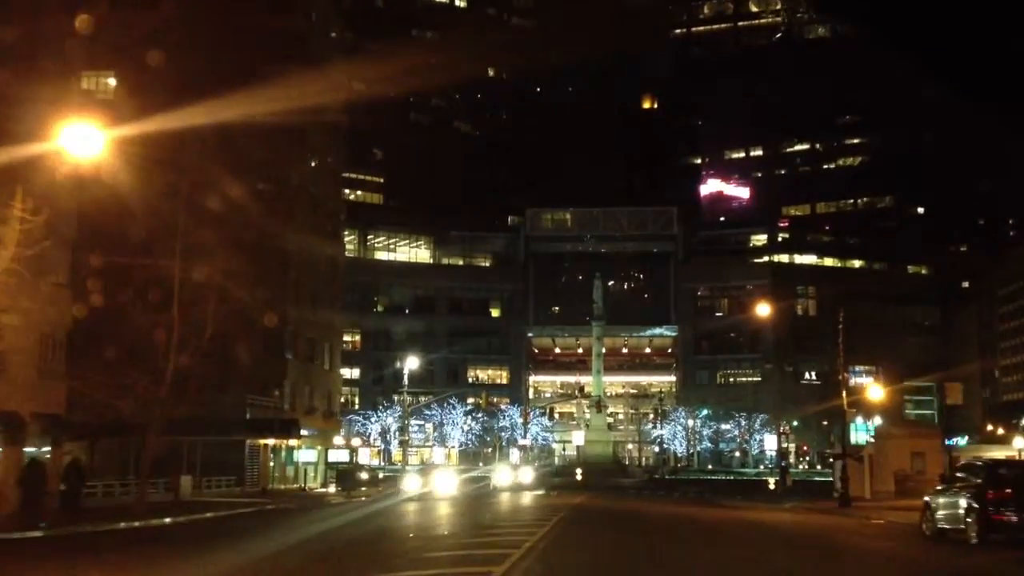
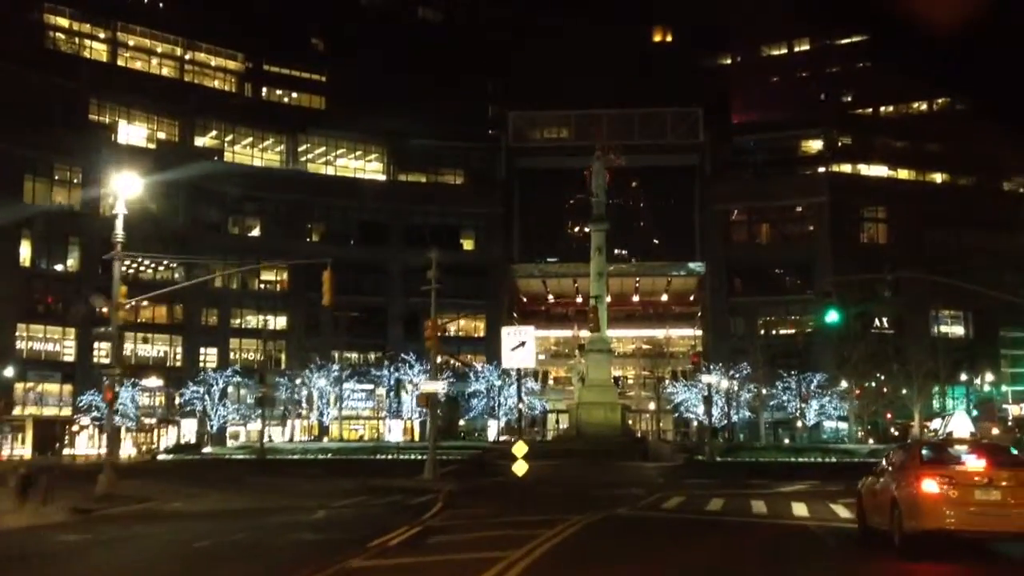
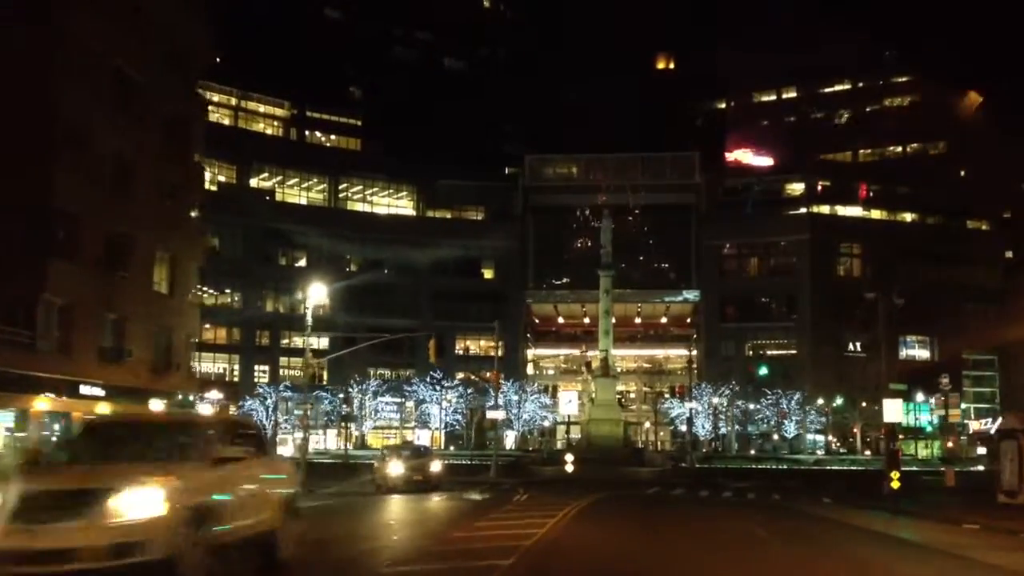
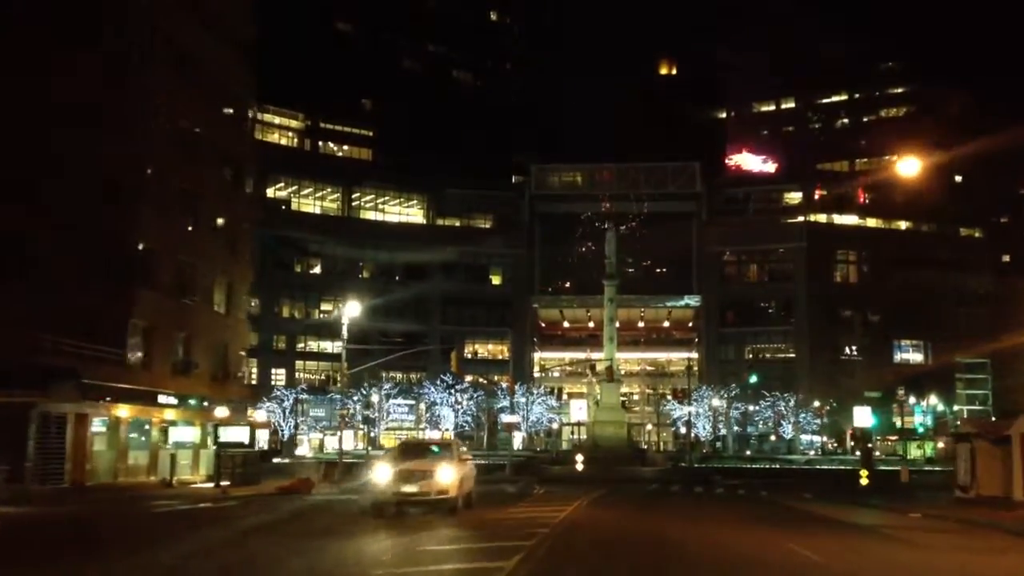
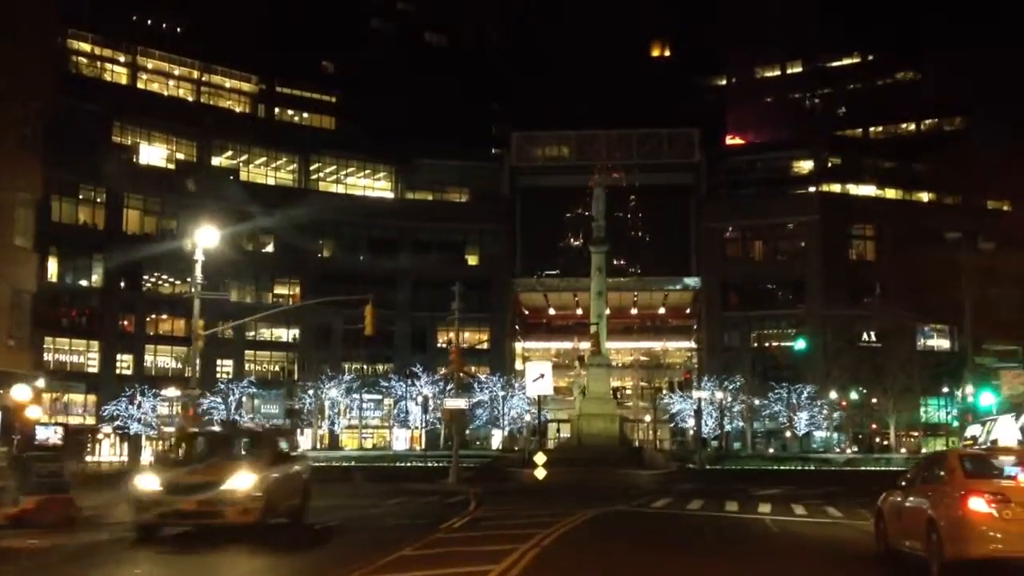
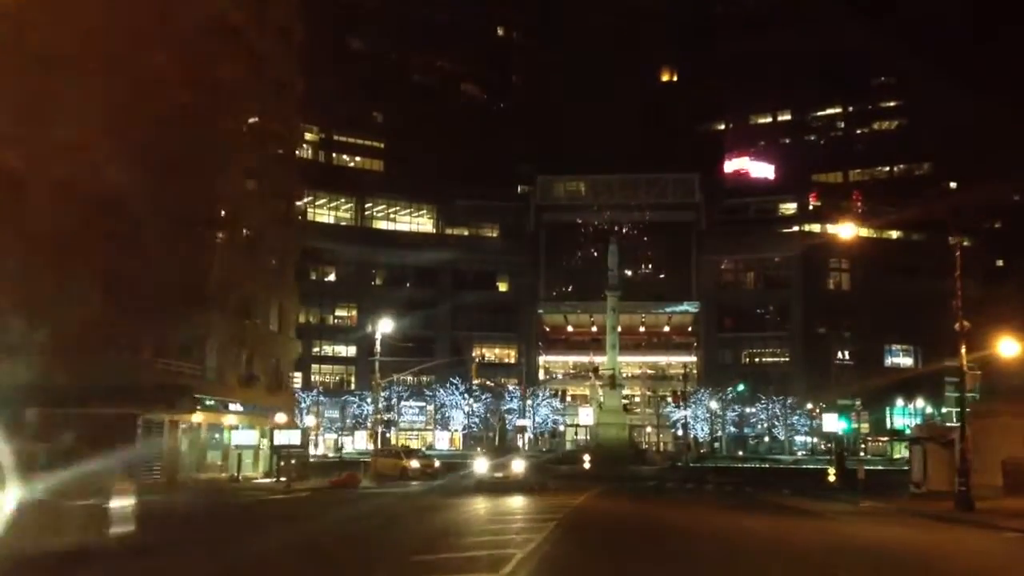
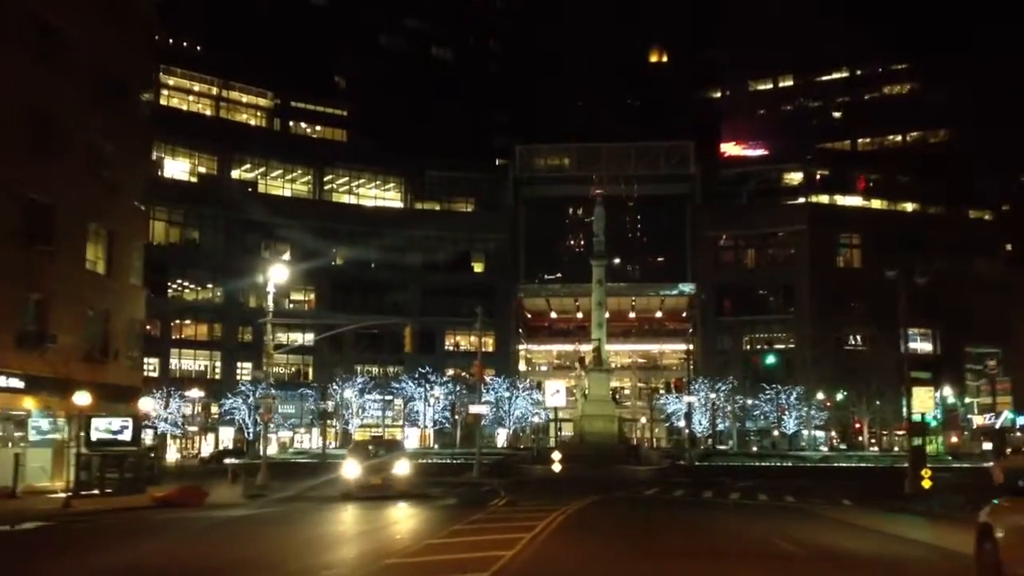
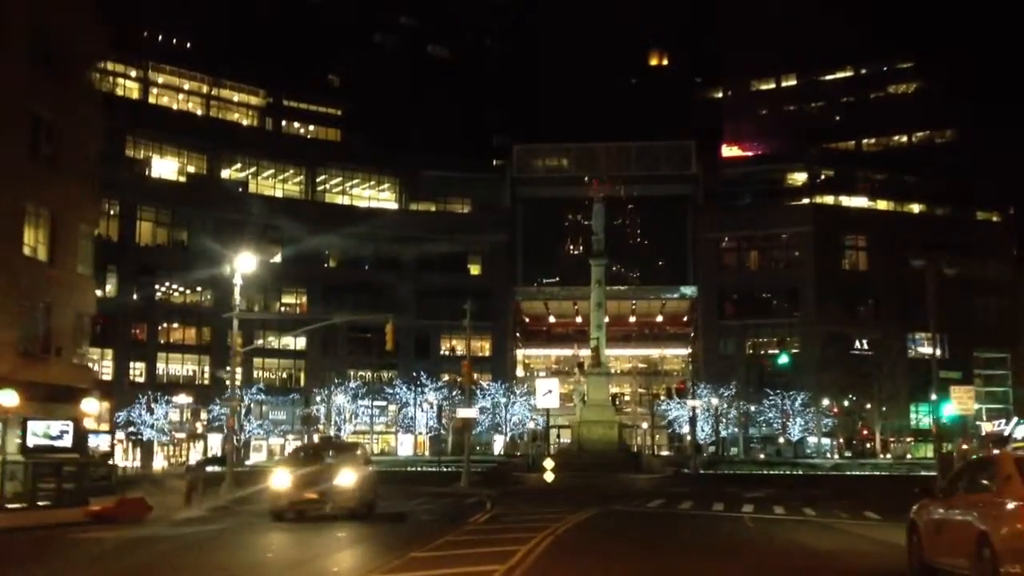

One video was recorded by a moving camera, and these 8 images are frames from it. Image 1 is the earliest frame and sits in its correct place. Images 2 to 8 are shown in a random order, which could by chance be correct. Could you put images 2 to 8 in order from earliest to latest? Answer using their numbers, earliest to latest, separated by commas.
6, 4, 3, 7, 8, 5, 2
